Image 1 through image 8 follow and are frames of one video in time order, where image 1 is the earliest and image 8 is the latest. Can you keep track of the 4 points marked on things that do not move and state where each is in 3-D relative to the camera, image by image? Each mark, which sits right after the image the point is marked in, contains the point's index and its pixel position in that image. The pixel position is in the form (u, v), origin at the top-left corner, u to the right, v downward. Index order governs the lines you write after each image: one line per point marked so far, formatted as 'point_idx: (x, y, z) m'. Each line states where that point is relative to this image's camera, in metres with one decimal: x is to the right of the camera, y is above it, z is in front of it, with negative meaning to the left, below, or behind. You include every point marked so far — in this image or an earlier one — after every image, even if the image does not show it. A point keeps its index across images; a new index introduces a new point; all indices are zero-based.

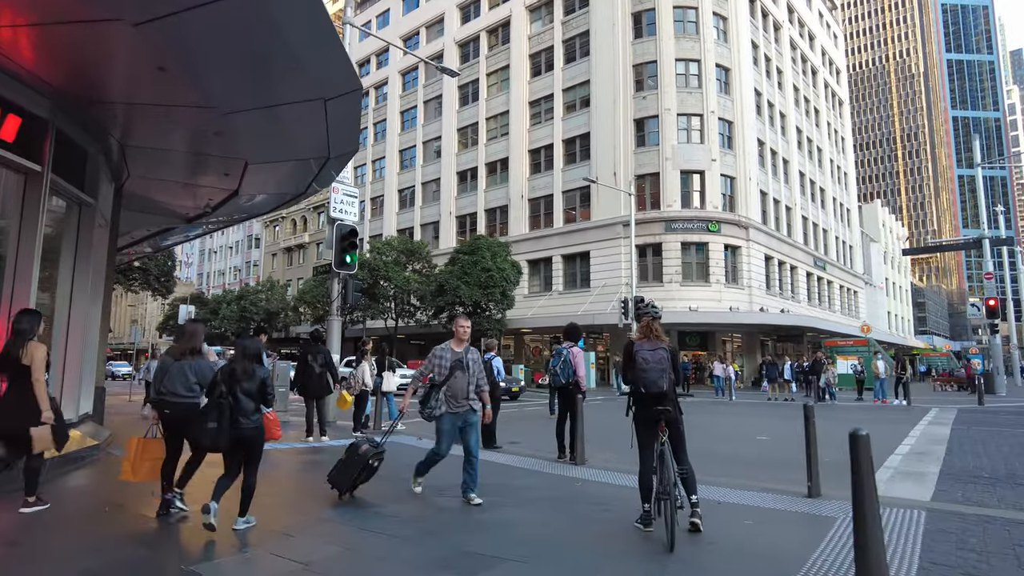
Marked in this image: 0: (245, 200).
0: (-4.5, +1.5, +11.1) m
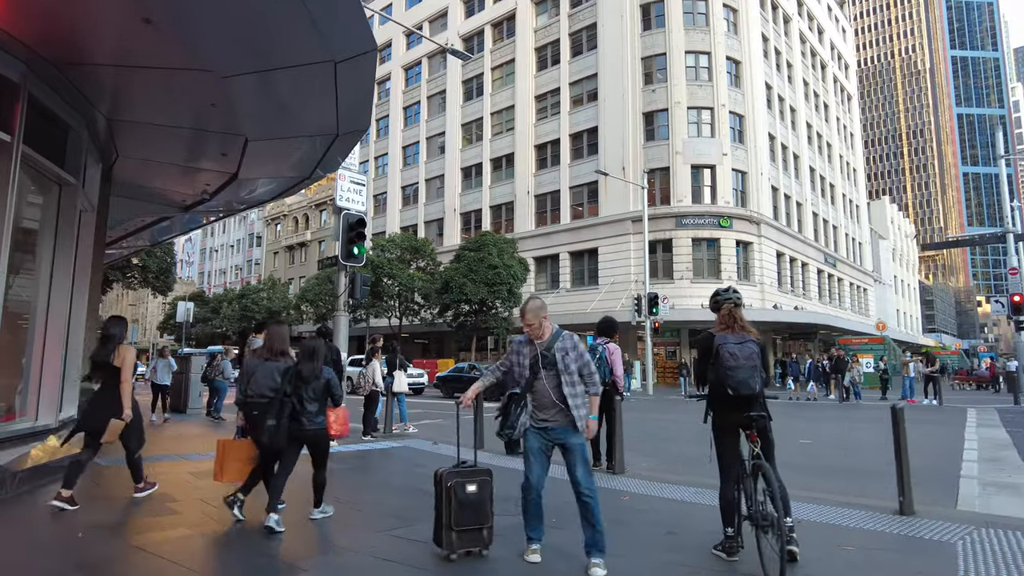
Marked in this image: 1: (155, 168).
0: (-4.2, +1.6, +10.3) m
1: (-5.0, +1.7, +9.3) m
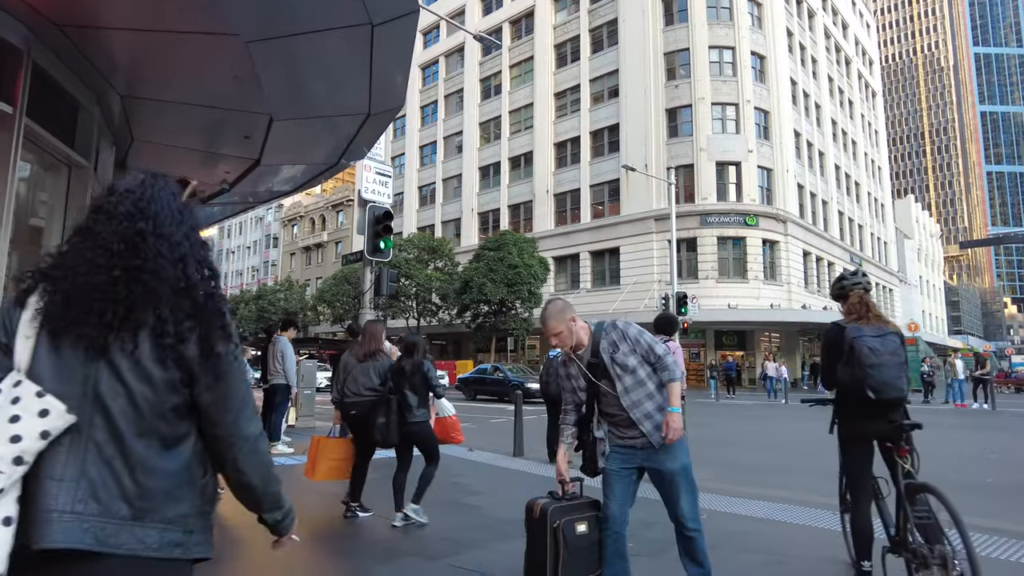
0: (-3.6, +1.7, +9.7) m
1: (-4.4, +1.8, +8.7) m
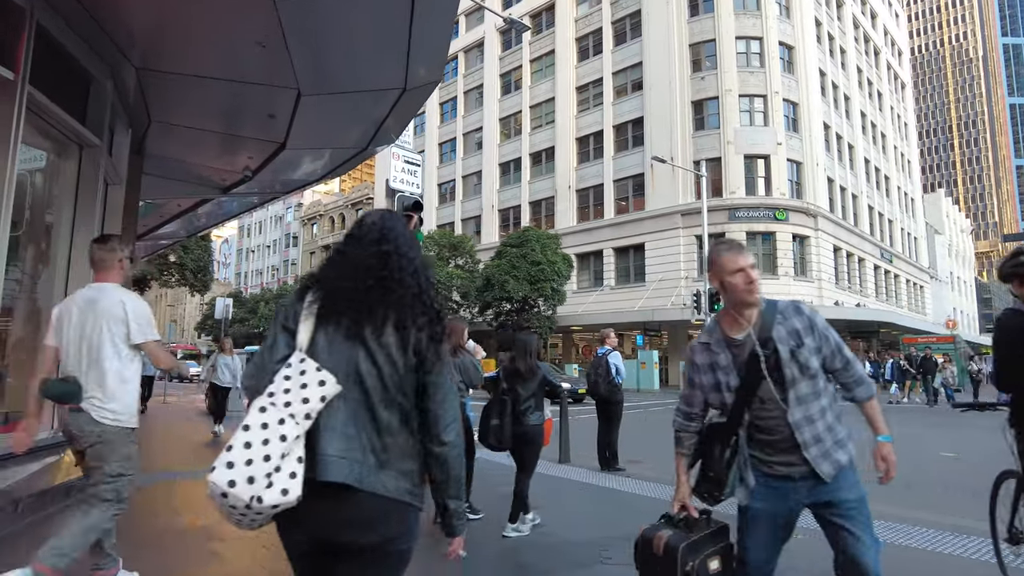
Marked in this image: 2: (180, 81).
0: (-3.0, +1.8, +9.1) m
1: (-3.9, +1.9, +8.1) m
2: (-3.3, +2.1, +6.6) m
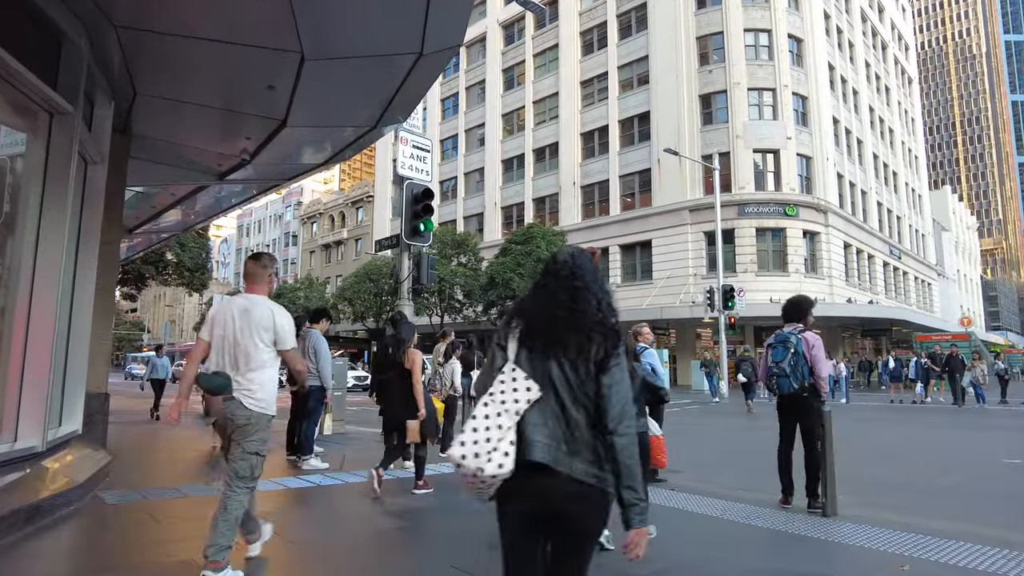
0: (-2.8, +1.9, +8.4) m
1: (-3.6, +1.9, +7.4) m
2: (-3.1, +2.2, +5.8) m
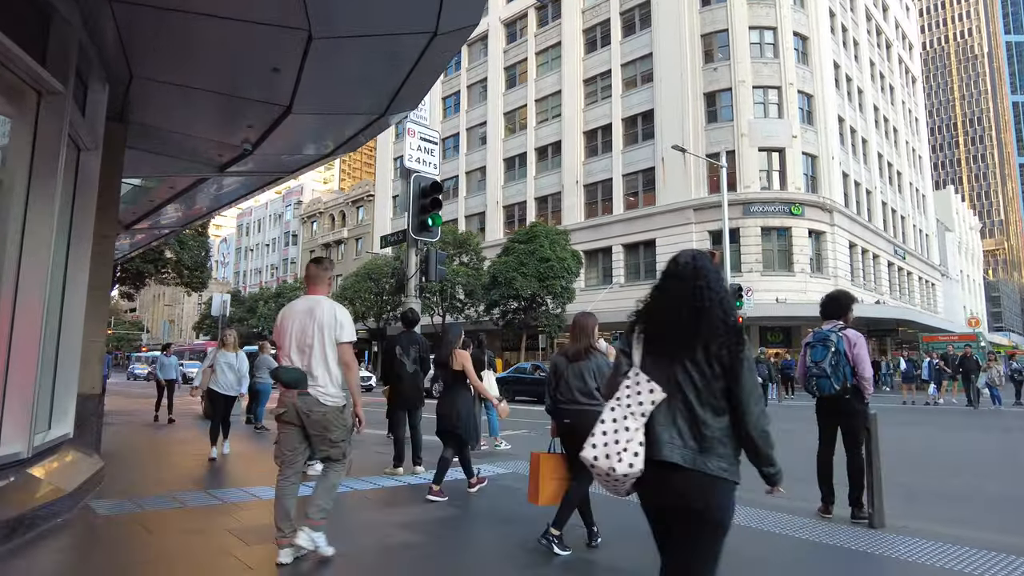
0: (-2.6, +1.9, +8.0) m
1: (-3.5, +2.0, +7.0) m
2: (-2.9, +2.2, +5.5) m
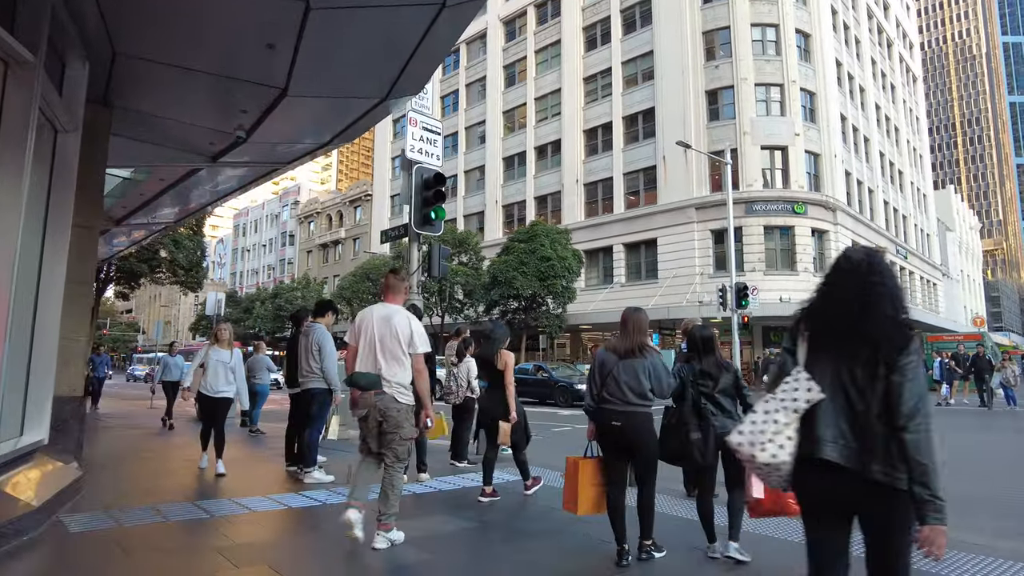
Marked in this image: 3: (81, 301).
0: (-2.5, +2.0, +7.6) m
1: (-3.4, +2.0, +6.6) m
2: (-2.8, +2.3, +5.0) m
3: (-4.1, -0.1, +6.2) m
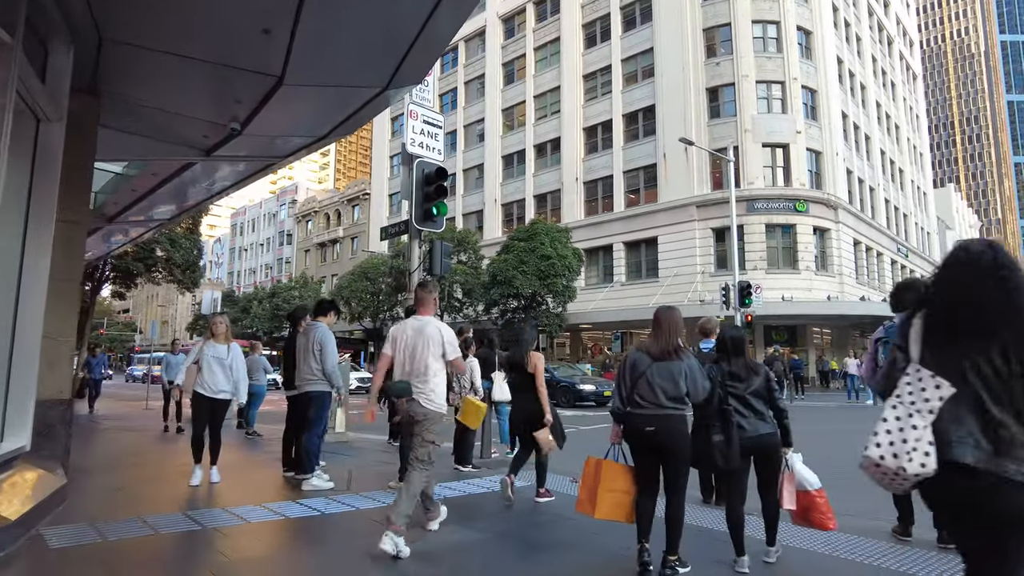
0: (-2.4, +2.0, +7.3) m
1: (-3.3, +2.1, +6.3) m
2: (-2.7, +2.3, +4.7) m
3: (-4.0, -0.1, +5.9) m
